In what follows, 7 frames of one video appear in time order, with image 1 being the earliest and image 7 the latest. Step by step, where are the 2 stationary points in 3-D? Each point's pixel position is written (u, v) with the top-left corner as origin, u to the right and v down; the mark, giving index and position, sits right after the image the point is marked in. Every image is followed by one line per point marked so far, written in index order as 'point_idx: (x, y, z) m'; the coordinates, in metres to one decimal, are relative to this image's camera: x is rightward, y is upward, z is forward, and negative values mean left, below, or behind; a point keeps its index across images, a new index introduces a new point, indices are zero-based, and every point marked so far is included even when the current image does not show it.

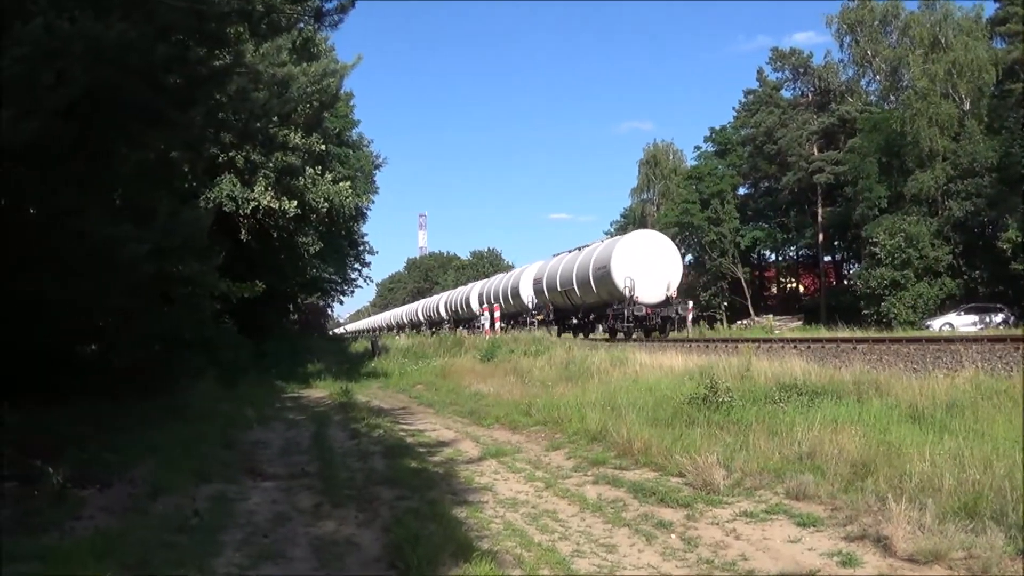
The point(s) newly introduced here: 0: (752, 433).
0: (+2.3, -1.4, +13.6) m
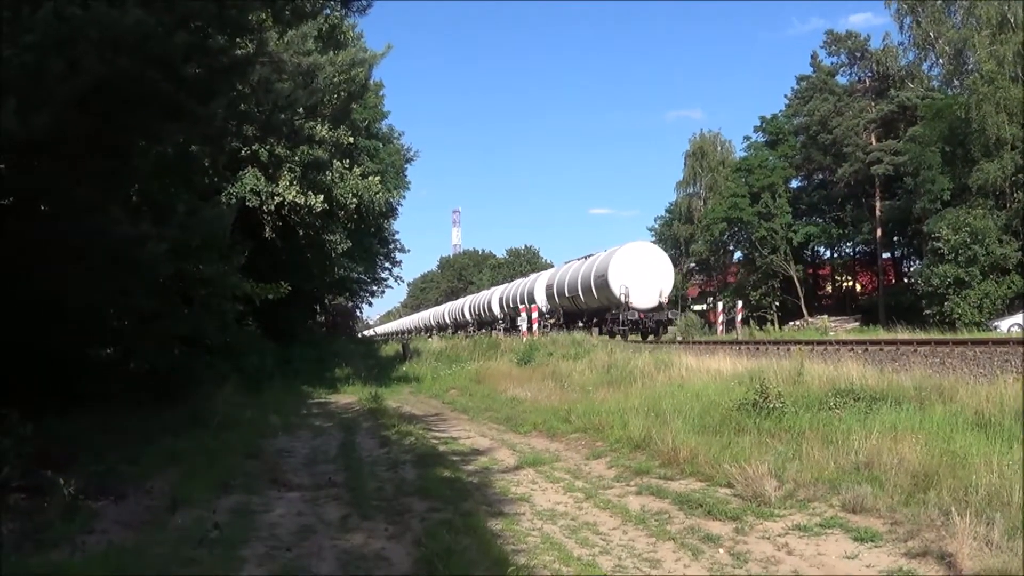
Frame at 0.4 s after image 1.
0: (+2.6, -1.4, +12.8) m
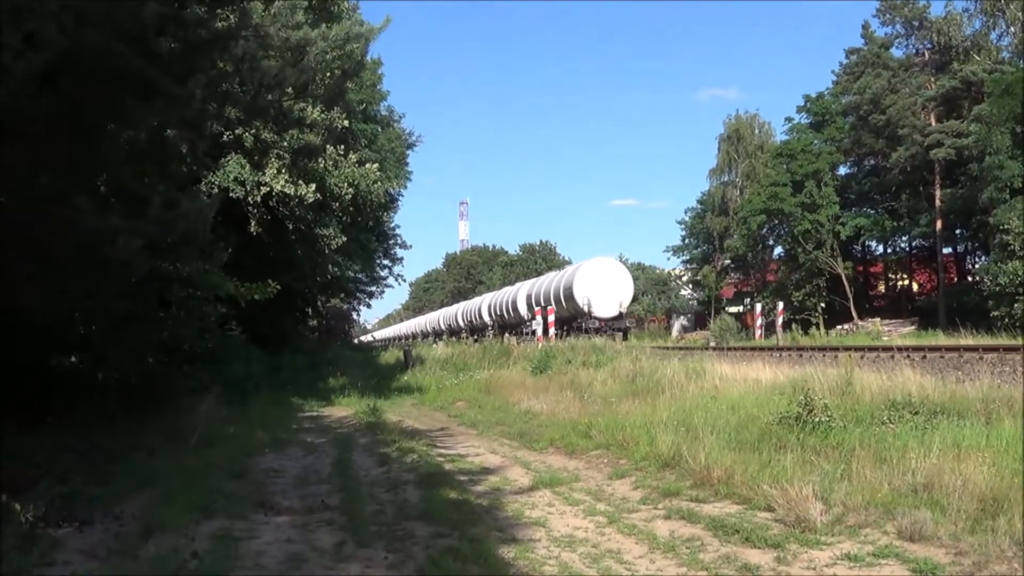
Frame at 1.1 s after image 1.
0: (+2.7, -1.4, +11.4) m
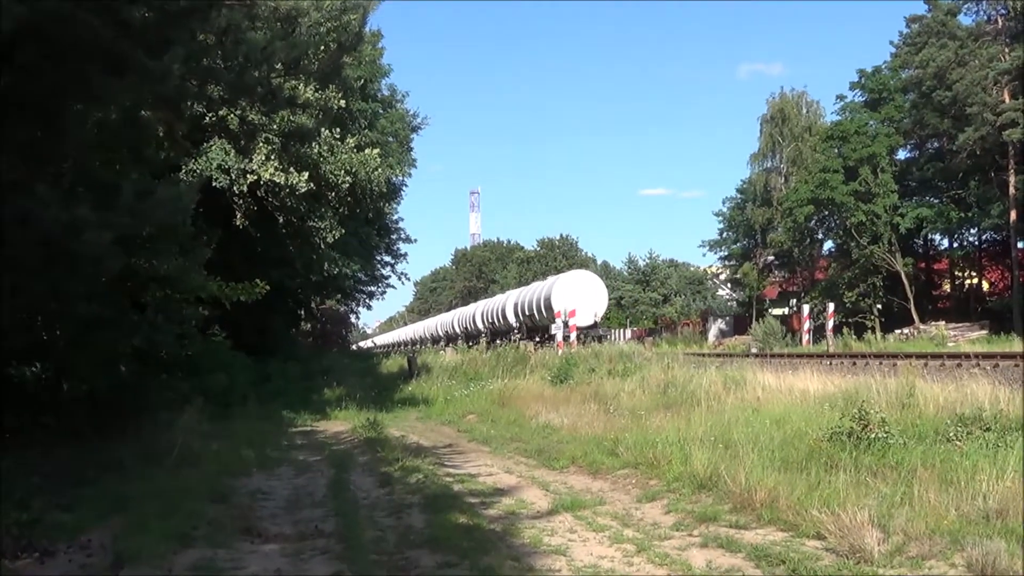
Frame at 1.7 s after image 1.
0: (+2.8, -1.3, +10.0) m
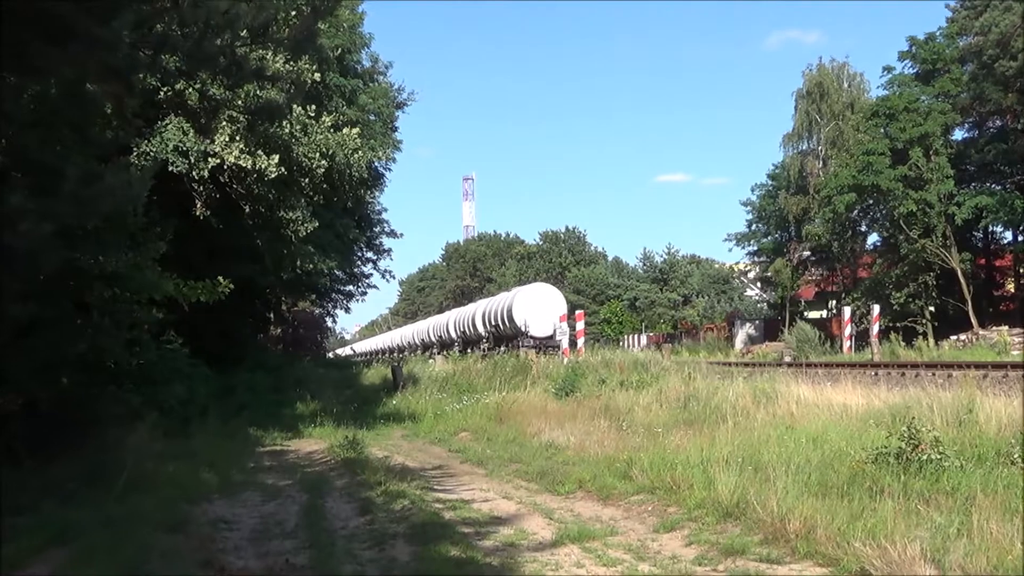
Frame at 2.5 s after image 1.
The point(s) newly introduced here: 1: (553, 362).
0: (+2.8, -1.3, +8.7) m
1: (+0.5, -0.9, +18.9) m
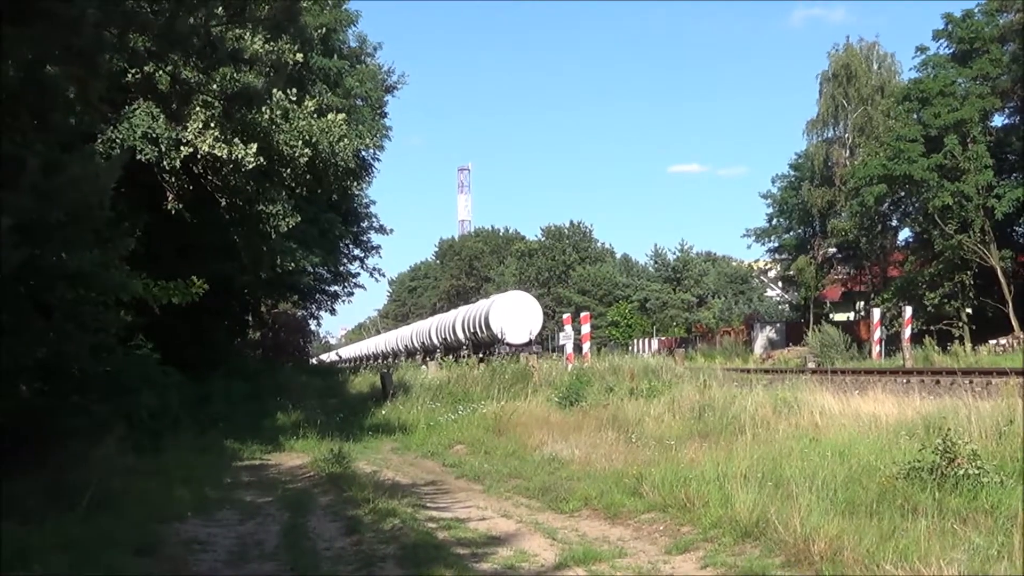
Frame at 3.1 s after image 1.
0: (+2.8, -1.3, +7.9) m
1: (+0.5, -0.9, +18.1) m
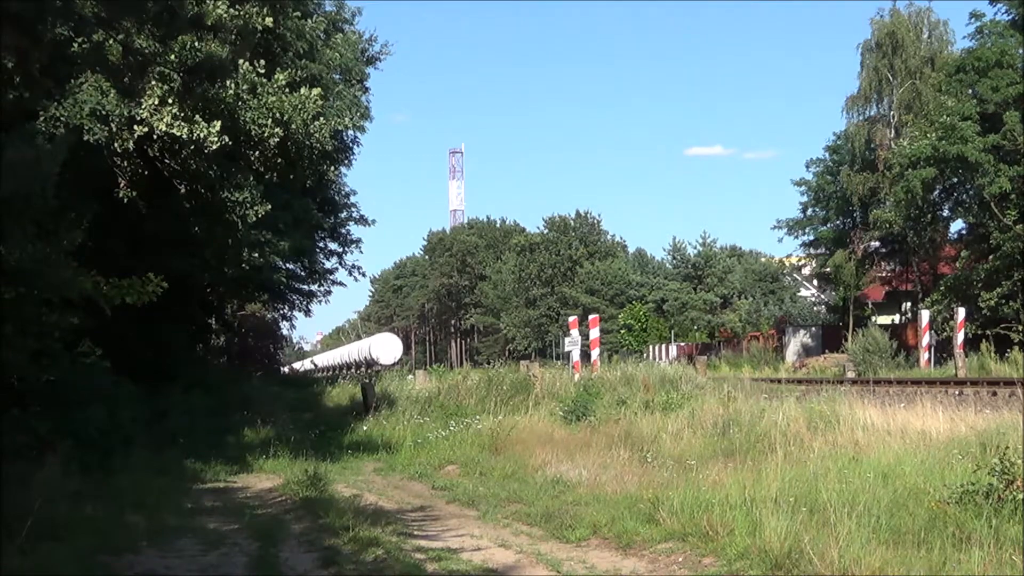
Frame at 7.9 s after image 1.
0: (+2.8, -1.3, +6.9) m
1: (+0.5, -1.0, +17.1) m
